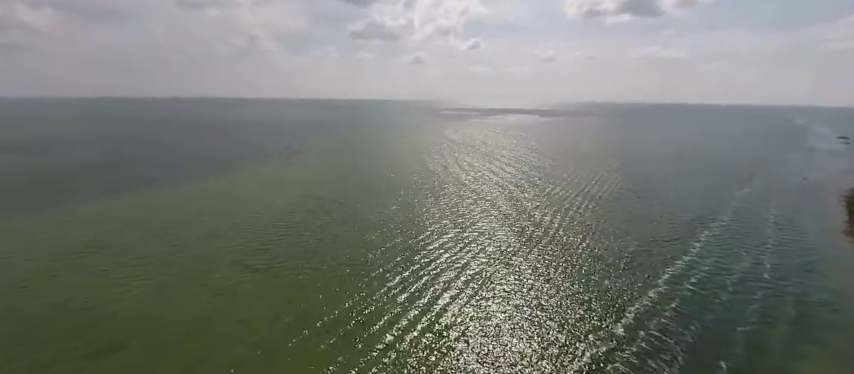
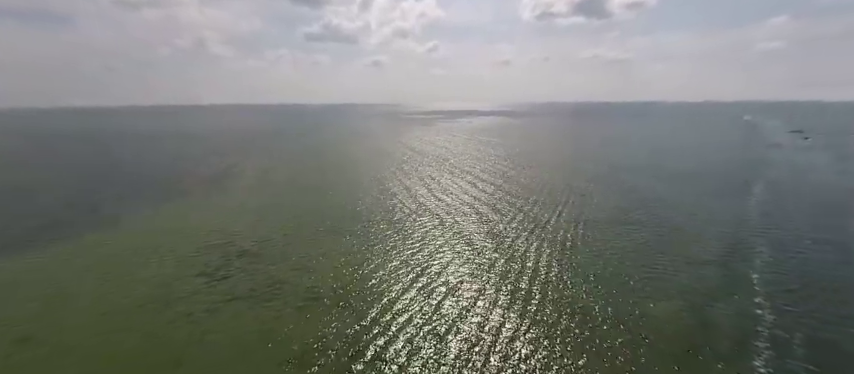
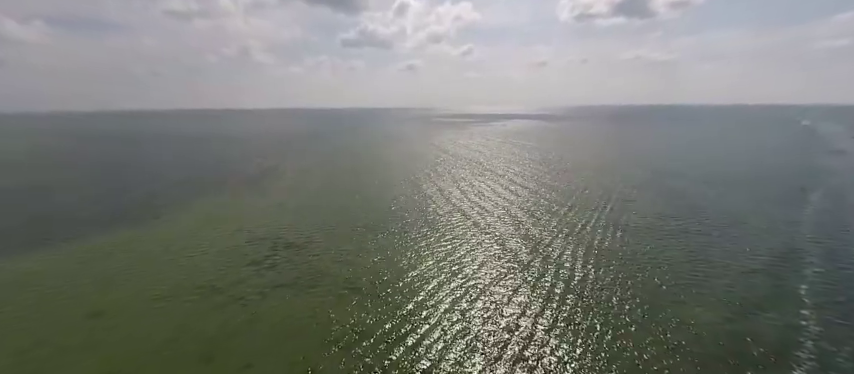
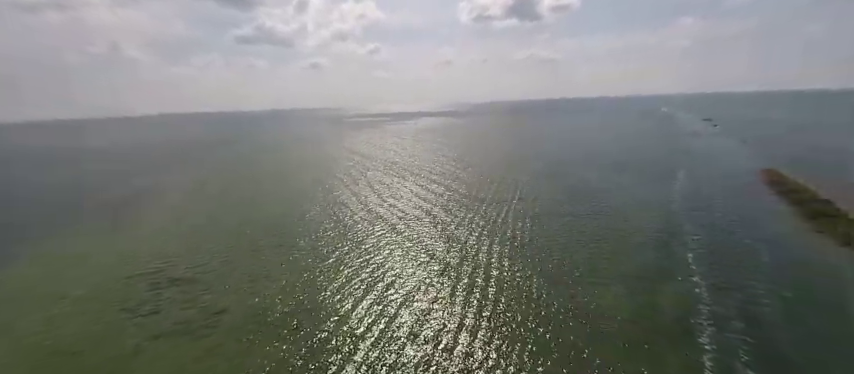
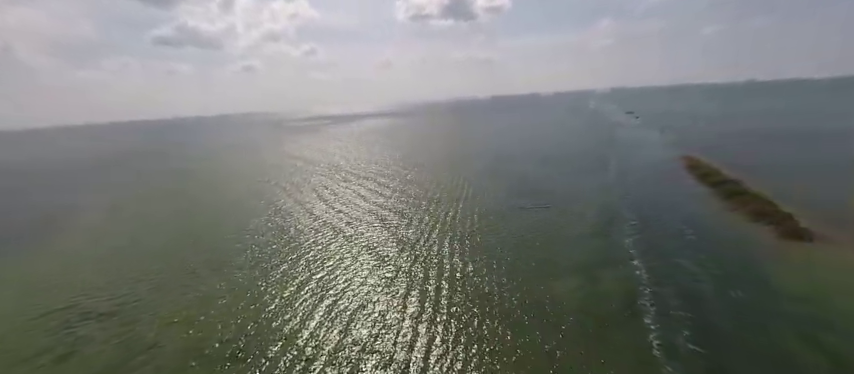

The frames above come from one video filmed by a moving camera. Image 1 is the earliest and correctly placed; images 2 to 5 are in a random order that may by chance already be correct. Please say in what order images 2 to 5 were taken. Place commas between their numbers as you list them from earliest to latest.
3, 2, 4, 5
